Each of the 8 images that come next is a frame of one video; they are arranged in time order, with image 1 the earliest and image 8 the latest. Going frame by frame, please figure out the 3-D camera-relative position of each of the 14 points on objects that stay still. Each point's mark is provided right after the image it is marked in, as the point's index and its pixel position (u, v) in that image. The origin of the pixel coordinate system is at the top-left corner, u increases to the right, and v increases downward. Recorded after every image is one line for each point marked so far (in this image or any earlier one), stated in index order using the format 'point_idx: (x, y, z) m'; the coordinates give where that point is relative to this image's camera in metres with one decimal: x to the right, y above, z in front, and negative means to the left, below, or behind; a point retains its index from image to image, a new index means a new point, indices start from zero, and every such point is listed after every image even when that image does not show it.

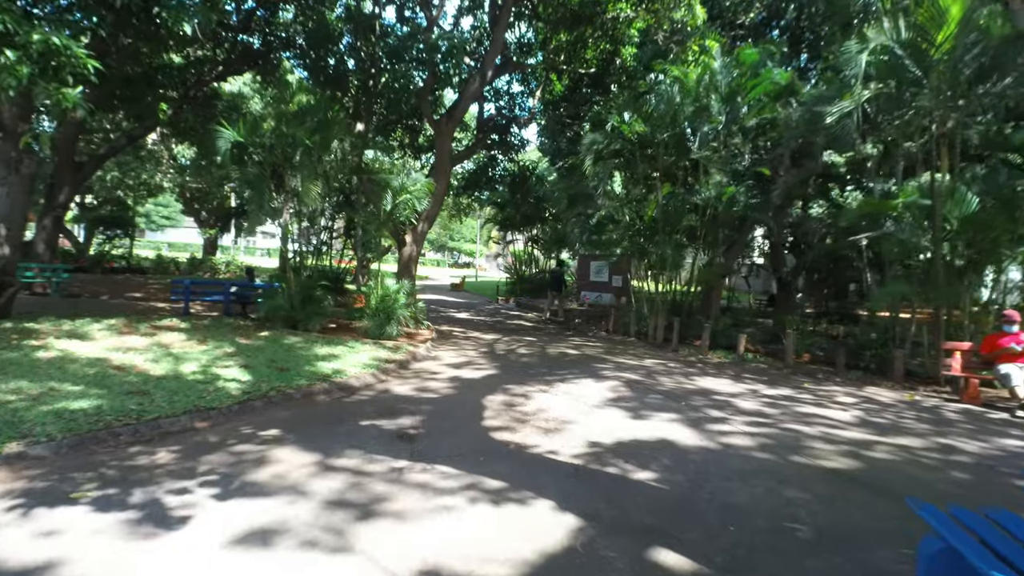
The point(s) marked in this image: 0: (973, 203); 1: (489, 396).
0: (+8.2, +1.5, +10.3) m
1: (-0.3, -1.5, +8.0) m
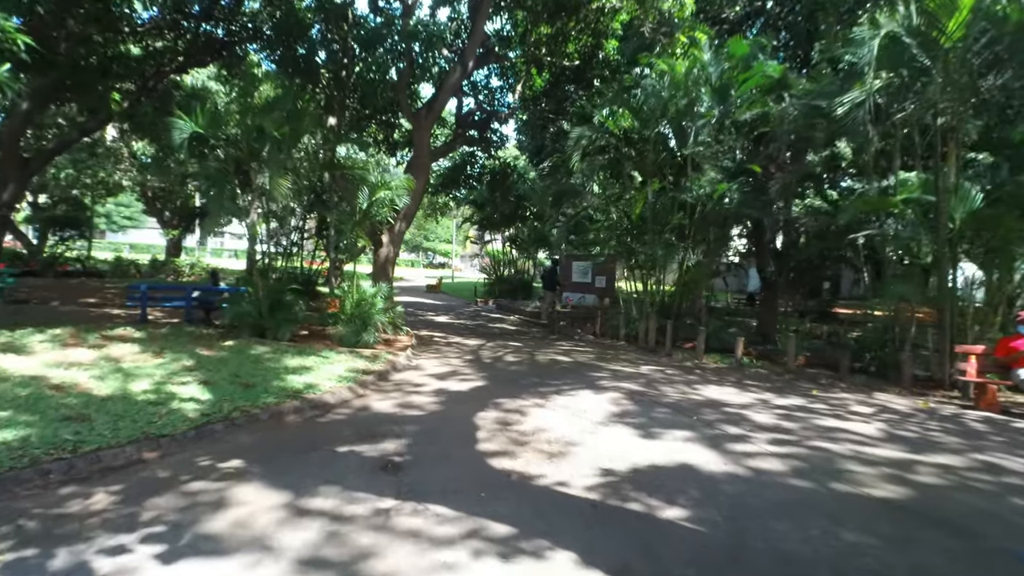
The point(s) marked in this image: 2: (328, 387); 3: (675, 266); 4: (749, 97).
0: (+7.9, +1.5, +9.9) m
1: (-0.4, -1.6, +7.2) m
2: (-2.6, -1.4, +8.2) m
3: (+4.1, +0.5, +14.4) m
4: (+5.5, +4.4, +13.3) m
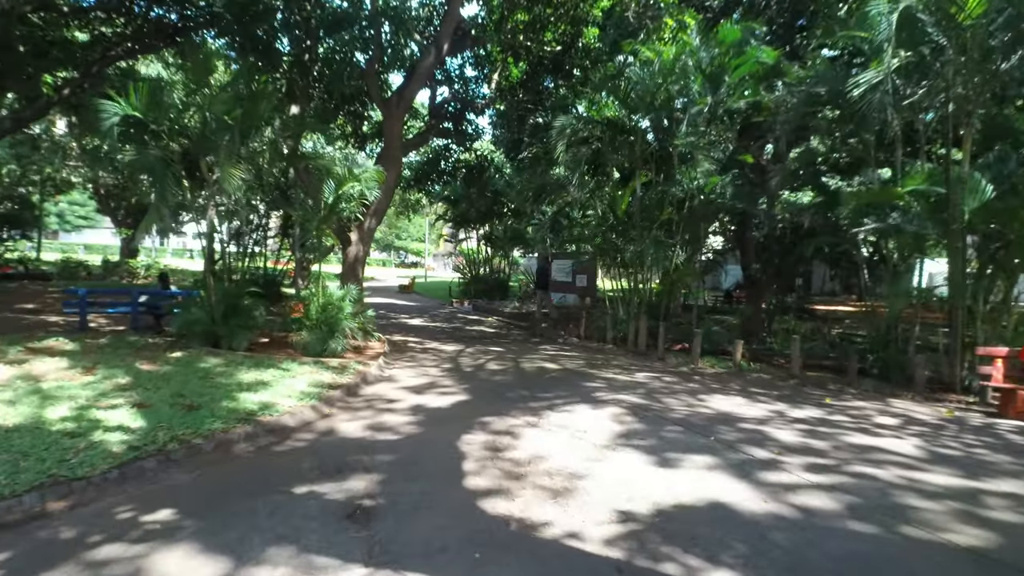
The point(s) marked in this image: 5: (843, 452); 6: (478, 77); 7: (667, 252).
0: (+7.7, +1.6, +9.3) m
1: (-0.5, -1.6, +6.3) m
2: (-2.8, -1.5, +7.1) m
3: (+3.6, +0.5, +13.7) m
4: (+5.0, +4.4, +12.6) m
5: (+3.2, -1.6, +5.6) m
6: (-1.1, +6.7, +18.4) m
7: (+3.6, +0.9, +13.5) m
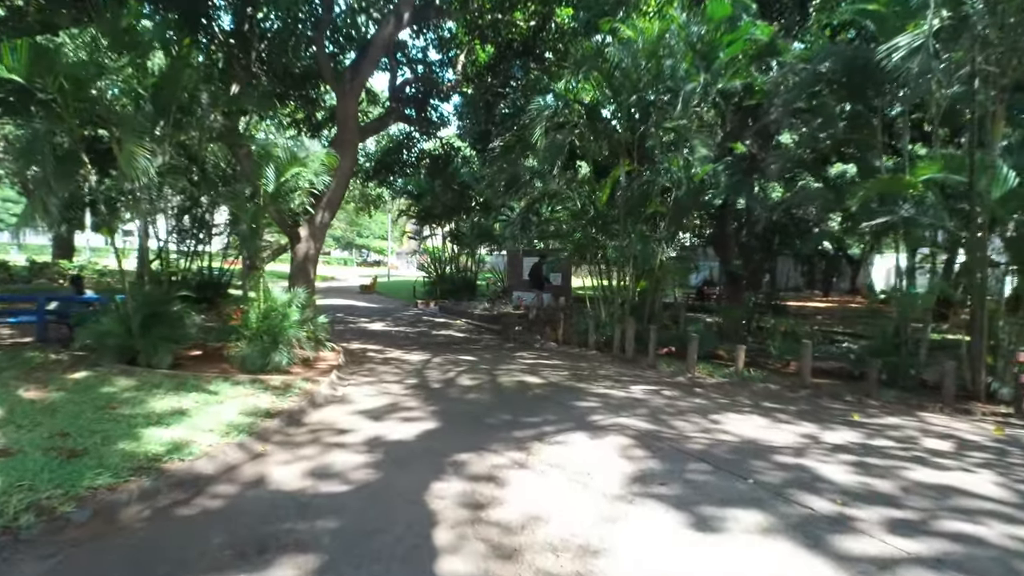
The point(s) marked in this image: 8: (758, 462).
0: (+7.3, +1.6, +8.4) m
1: (-0.6, -1.6, +4.9) m
2: (-3.0, -1.5, +5.6) m
3: (+3.0, +0.6, +12.5) m
4: (+4.4, +4.4, +11.5) m
5: (+3.1, -1.6, +4.4) m
6: (-2.0, +6.6, +16.9) m
7: (+3.0, +0.9, +12.3) m
8: (+2.2, -1.6, +5.2) m
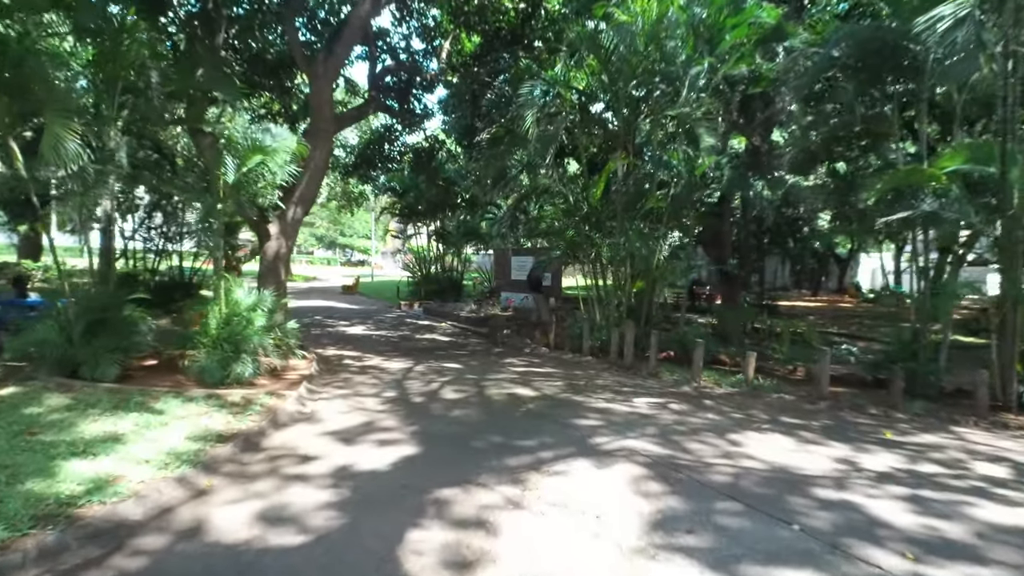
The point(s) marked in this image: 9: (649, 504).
0: (+7.2, +1.6, +7.7) m
1: (-0.7, -1.7, +4.0) m
2: (-3.0, -1.6, +4.6) m
3: (+2.8, +0.5, +11.7) m
4: (+4.2, +4.4, +10.7) m
5: (+3.1, -1.6, +3.6) m
6: (-2.4, +6.6, +16.0) m
7: (+2.8, +0.9, +11.5) m
8: (+2.1, -1.6, +4.3) m
9: (+1.0, -1.6, +4.3) m
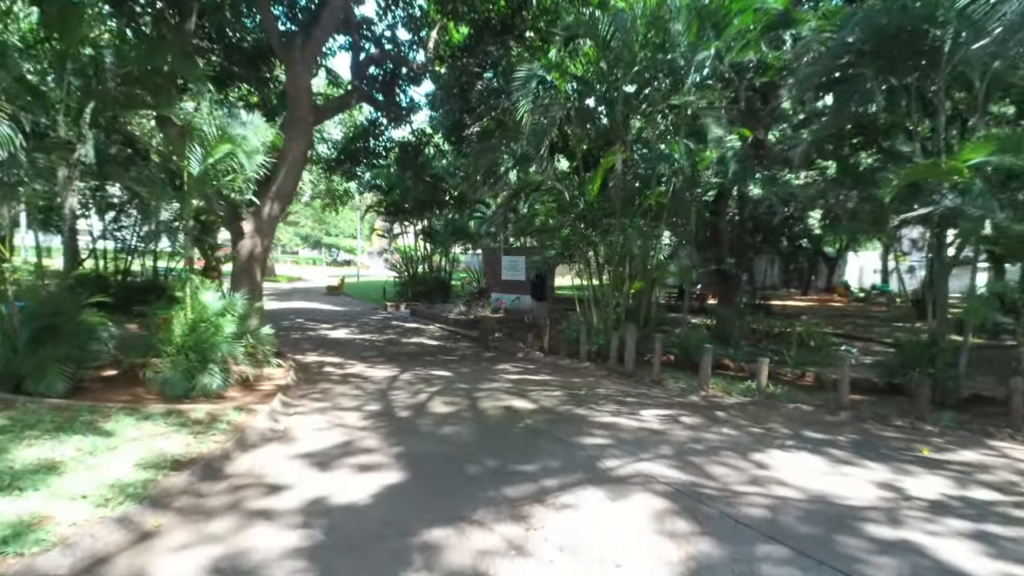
0: (+7.1, +1.6, +7.1) m
1: (-0.7, -1.7, +3.3) m
2: (-3.0, -1.6, +3.9) m
3: (+2.6, +0.5, +11.1) m
4: (+4.1, +4.4, +10.1) m
5: (+3.1, -1.7, +3.0) m
6: (-2.6, +6.6, +15.2) m
7: (+2.6, +0.9, +10.9) m
8: (+2.2, -1.6, +3.7) m
9: (+1.0, -1.6, +3.6) m
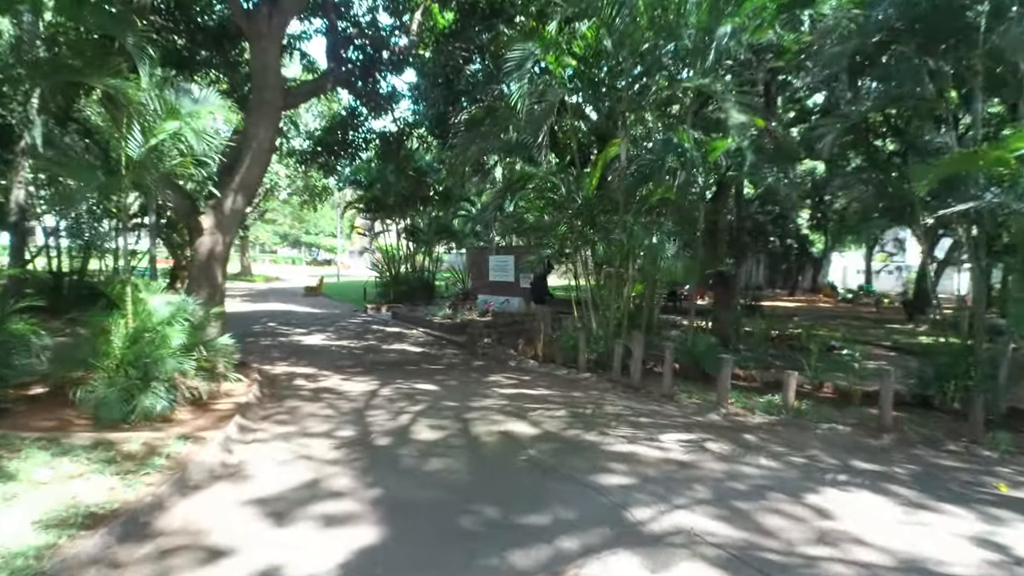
0: (+7.1, +1.5, +6.3) m
1: (-0.6, -1.8, +2.3) m
2: (-2.9, -1.7, +2.8) m
3: (+2.5, +0.5, +10.1) m
4: (+4.0, +4.4, +9.3) m
5: (+3.2, -1.7, +2.1) m
6: (-2.9, +6.5, +14.1) m
7: (+2.5, +0.8, +9.9) m
8: (+2.2, -1.7, +2.8) m
9: (+1.1, -1.7, +2.6) m
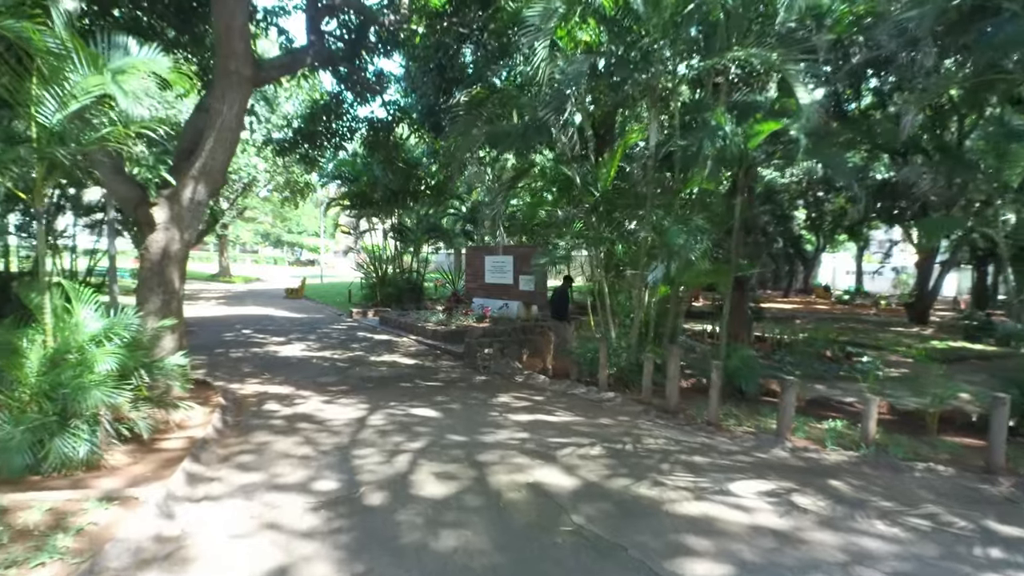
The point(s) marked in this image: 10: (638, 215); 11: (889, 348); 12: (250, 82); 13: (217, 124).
0: (+7.3, +1.4, +5.2) m
1: (-0.2, -1.8, +0.9) m
2: (-2.6, -1.7, +1.4) m
3: (+2.6, +0.4, +8.9) m
4: (+4.1, +4.3, +8.0) m
5: (+3.5, -1.8, +0.8) m
6: (-2.8, +6.5, +12.7) m
7: (+2.7, +0.8, +8.7) m
8: (+2.6, -1.7, +1.5) m
9: (+1.4, -1.7, +1.3) m
10: (+2.0, +1.2, +9.1) m
11: (+12.9, -2.1, +19.7) m
12: (-3.7, +2.9, +8.3) m
13: (-4.0, +2.2, +7.9) m
